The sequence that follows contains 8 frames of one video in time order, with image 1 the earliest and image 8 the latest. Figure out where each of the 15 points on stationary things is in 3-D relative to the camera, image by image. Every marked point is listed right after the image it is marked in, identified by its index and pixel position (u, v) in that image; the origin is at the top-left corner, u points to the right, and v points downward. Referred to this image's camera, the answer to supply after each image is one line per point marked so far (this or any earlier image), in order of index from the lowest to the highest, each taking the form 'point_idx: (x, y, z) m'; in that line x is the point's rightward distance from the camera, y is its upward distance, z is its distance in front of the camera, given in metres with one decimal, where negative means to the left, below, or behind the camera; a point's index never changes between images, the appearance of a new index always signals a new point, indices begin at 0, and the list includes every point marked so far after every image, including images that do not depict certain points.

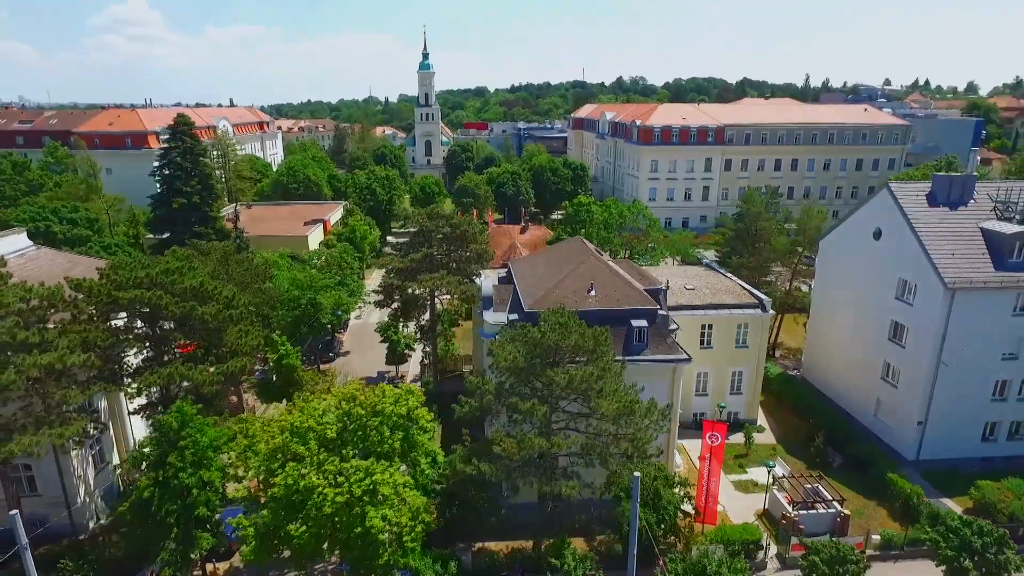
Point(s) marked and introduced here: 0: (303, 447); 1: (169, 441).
0: (-5.5, -4.4, +16.8) m
1: (-9.7, -4.4, +17.5) m
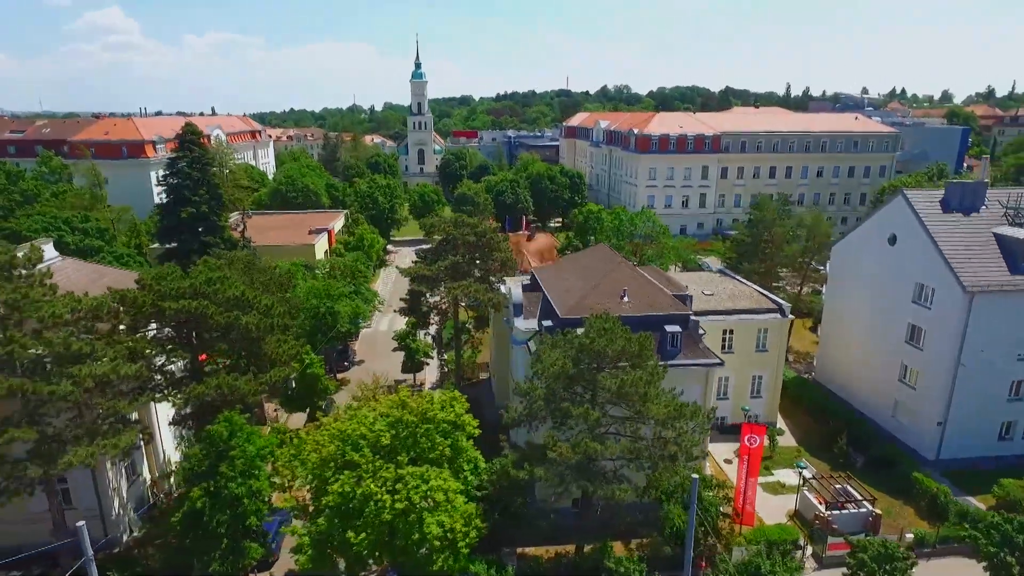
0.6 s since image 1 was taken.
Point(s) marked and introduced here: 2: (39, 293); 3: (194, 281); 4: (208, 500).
0: (-4.1, -4.6, +16.9) m
1: (-8.3, -4.6, +17.4) m
2: (-12.2, -0.1, +16.1) m
3: (-10.1, +0.1, +19.6) m
4: (-8.4, -5.8, +16.9) m
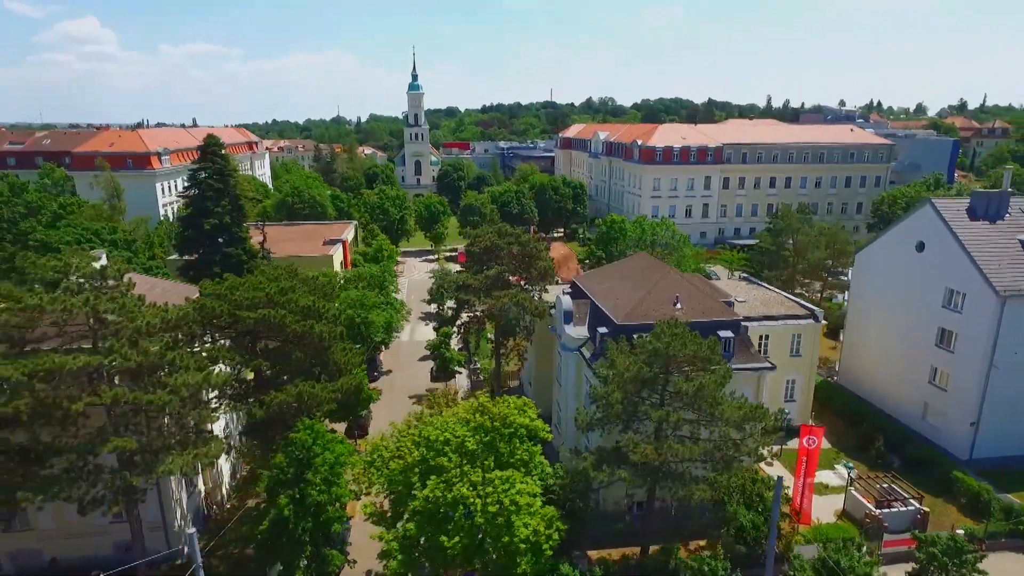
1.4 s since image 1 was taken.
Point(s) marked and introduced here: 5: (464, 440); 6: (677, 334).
0: (-1.8, -4.8, +17.2) m
1: (-6.0, -4.9, +17.6) m
2: (-9.9, -0.4, +16.3) m
3: (-7.9, -0.2, +19.8) m
4: (-6.1, -6.1, +17.1) m
5: (-1.2, -4.4, +17.5) m
6: (+5.2, -1.4, +18.9) m
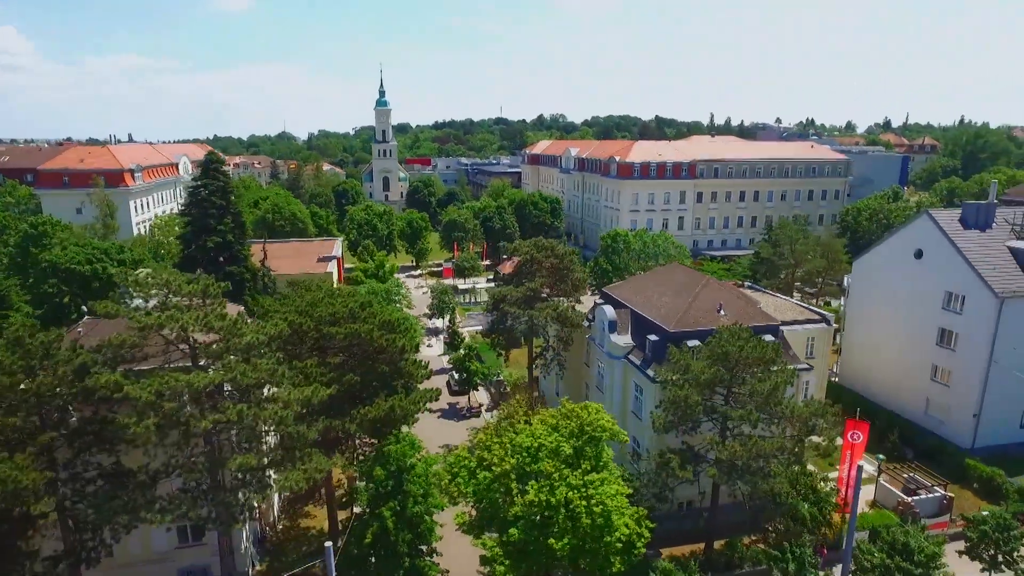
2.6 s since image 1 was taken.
0: (+0.9, -5.1, +17.8) m
1: (-3.3, -5.3, +17.8) m
2: (-7.2, -0.8, +16.3) m
3: (-5.5, -0.7, +20.0) m
4: (-3.3, -6.5, +17.3) m
5: (+1.4, -4.7, +18.1) m
6: (+7.6, -1.7, +20.2) m
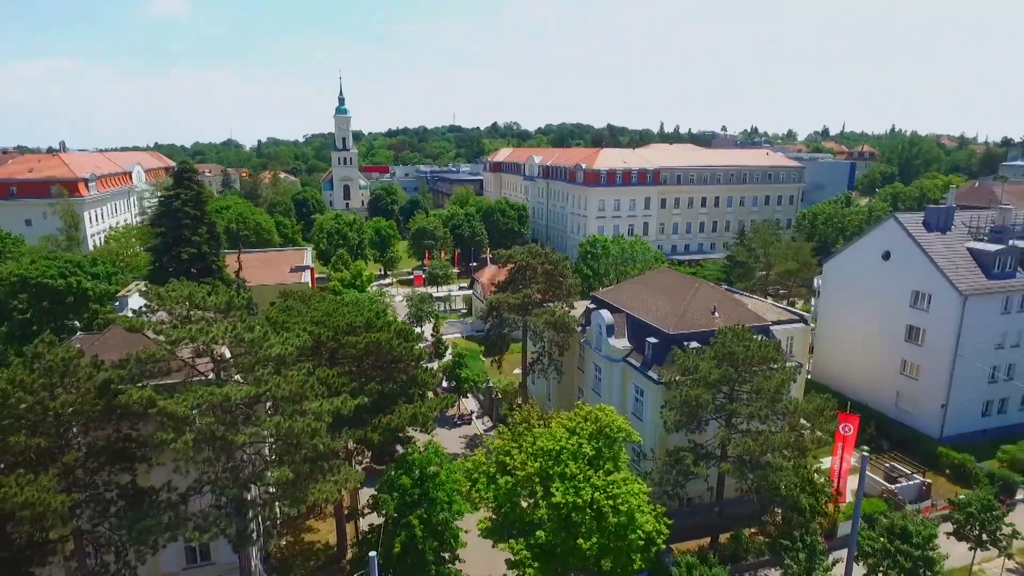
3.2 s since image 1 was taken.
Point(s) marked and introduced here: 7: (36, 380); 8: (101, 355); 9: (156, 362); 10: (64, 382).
0: (+1.6, -5.3, +18.1) m
1: (-2.6, -5.5, +17.9) m
2: (-6.4, -1.1, +16.1) m
3: (-5.0, -1.0, +19.9) m
4: (-2.5, -6.7, +17.3) m
5: (+2.1, -4.8, +18.5) m
6: (+8.1, -1.8, +21.1) m
7: (-10.8, -2.1, +14.0) m
8: (-11.5, -1.9, +17.0) m
9: (-8.6, -1.8, +14.9) m
10: (-10.4, -2.2, +14.3) m
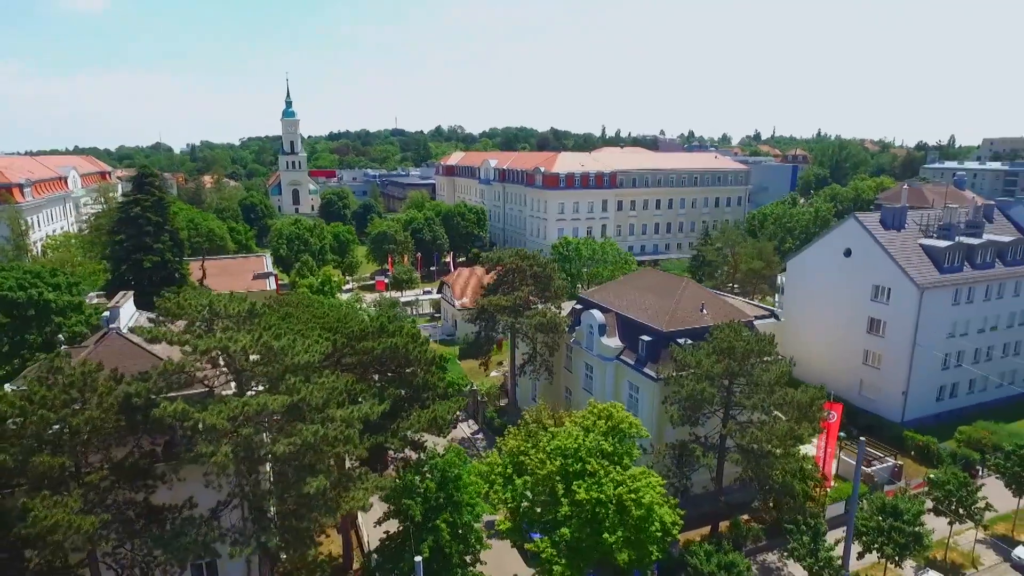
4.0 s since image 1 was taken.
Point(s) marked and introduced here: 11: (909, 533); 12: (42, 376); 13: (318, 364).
0: (+2.3, -5.3, +18.5) m
1: (-1.9, -5.6, +17.8) m
2: (-5.7, -1.3, +15.7) m
3: (-4.6, -1.2, +19.6) m
4: (-1.8, -6.8, +17.3) m
5: (+2.7, -4.8, +18.9) m
6: (+8.3, -1.6, +22.0) m
7: (-9.8, -2.3, +13.3) m
8: (-10.8, -2.1, +16.2) m
9: (-7.7, -2.0, +14.4) m
10: (-9.4, -2.4, +13.6) m
11: (+12.9, -7.9, +20.0) m
12: (-10.5, -2.0, +13.8) m
13: (-5.1, -1.9, +15.9) m
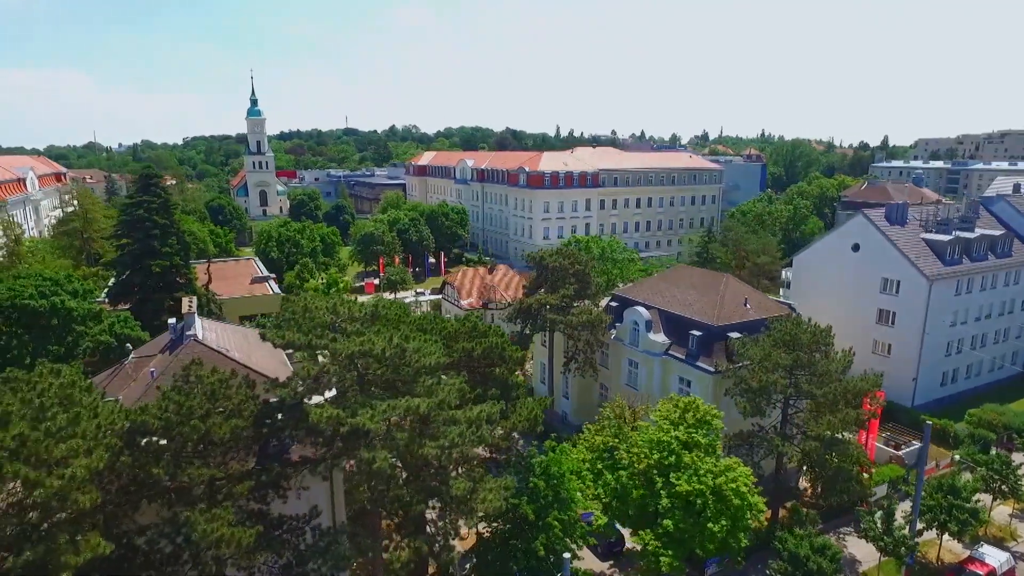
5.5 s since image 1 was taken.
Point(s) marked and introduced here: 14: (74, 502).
0: (+5.2, -5.2, +18.9) m
1: (+1.1, -5.6, +17.9) m
2: (-2.5, -1.3, +15.5) m
3: (-1.8, -1.2, +19.5) m
4: (+1.3, -6.8, +17.4) m
5: (+5.6, -4.7, +19.4) m
6: (+10.9, -1.4, +22.9) m
7: (-6.5, -2.4, +12.7) m
8: (-7.7, -2.3, +15.6) m
9: (-4.5, -2.1, +14.0) m
10: (-6.1, -2.5, +13.1) m
11: (+15.7, -7.6, +21.2) m
12: (-7.2, -2.1, +13.2) m
13: (-1.9, -2.0, +15.7) m
14: (-7.7, -3.8, +10.8) m
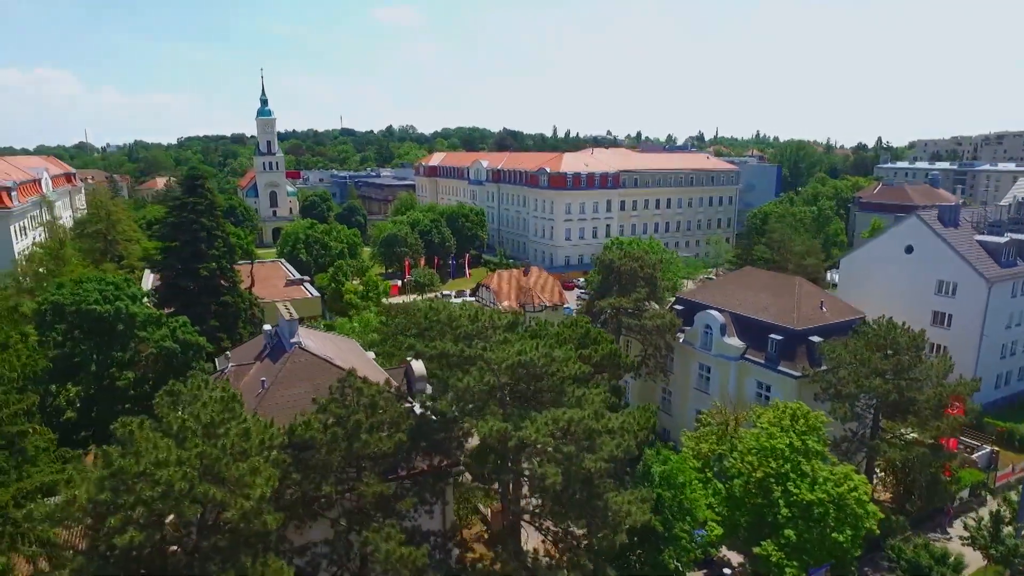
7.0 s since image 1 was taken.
0: (+8.6, -5.3, +18.5) m
1: (+4.5, -5.7, +17.5) m
2: (+0.9, -1.5, +15.0) m
3: (+1.6, -1.3, +19.0) m
4: (+4.7, -6.9, +16.9) m
5: (+9.0, -4.8, +19.0) m
6: (+14.2, -1.6, +22.6) m
7: (-3.0, -2.6, +12.2) m
8: (-4.3, -2.4, +15.0) m
9: (-1.0, -2.2, +13.5) m
10: (-2.6, -2.7, +12.6) m
11: (+19.1, -7.8, +21.0) m
12: (-3.8, -2.2, +12.7) m
13: (+1.5, -2.1, +15.2) m
14: (-4.2, -3.9, +10.3) m
